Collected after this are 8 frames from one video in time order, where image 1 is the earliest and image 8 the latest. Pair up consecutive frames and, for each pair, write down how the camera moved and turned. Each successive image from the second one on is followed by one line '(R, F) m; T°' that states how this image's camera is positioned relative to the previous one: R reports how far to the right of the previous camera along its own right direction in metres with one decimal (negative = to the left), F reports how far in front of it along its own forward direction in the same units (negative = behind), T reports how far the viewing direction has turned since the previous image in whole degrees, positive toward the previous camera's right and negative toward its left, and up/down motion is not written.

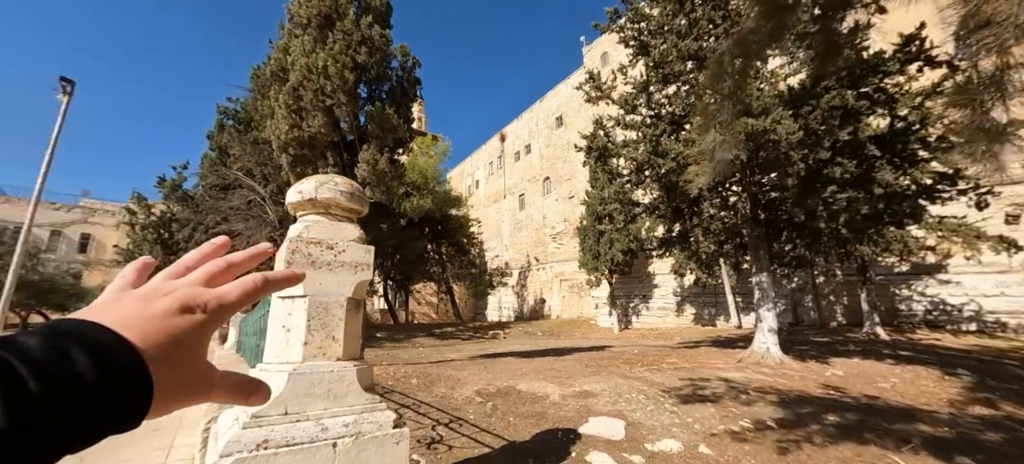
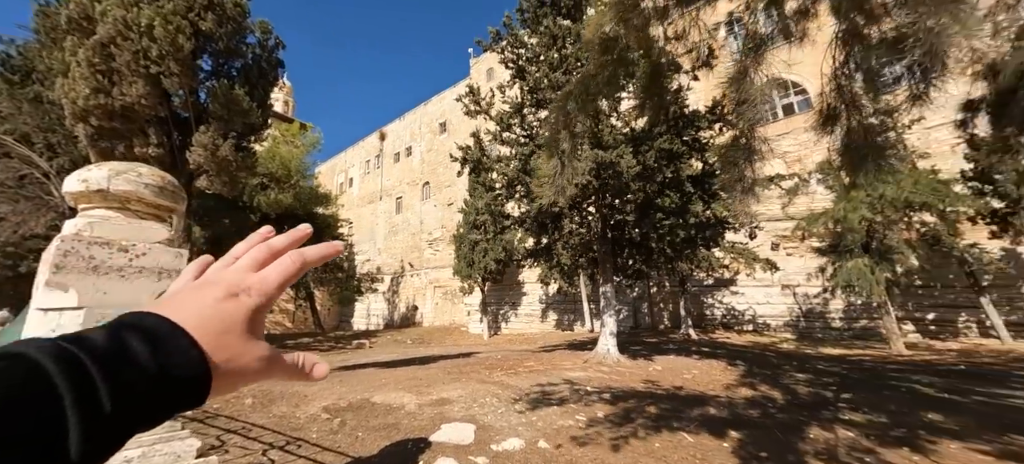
(+0.1, -0.1) m; +18°
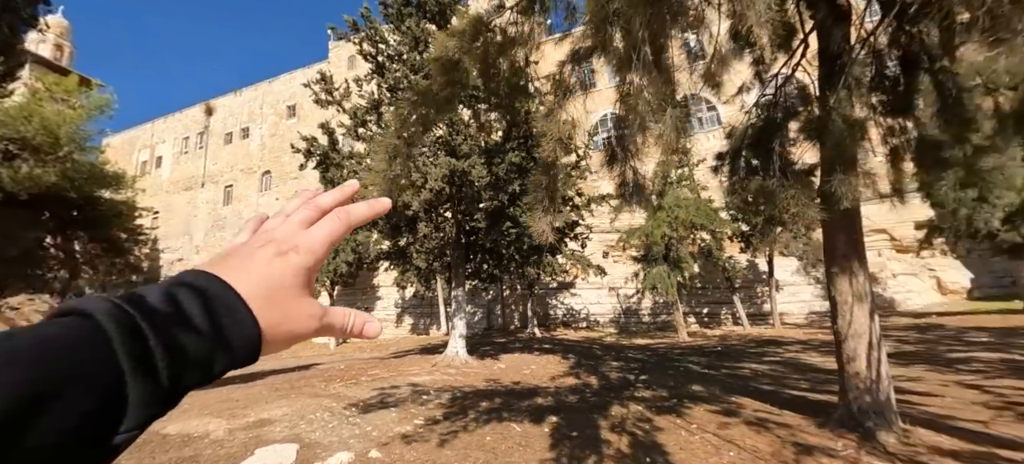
(+0.1, -0.1) m; +20°
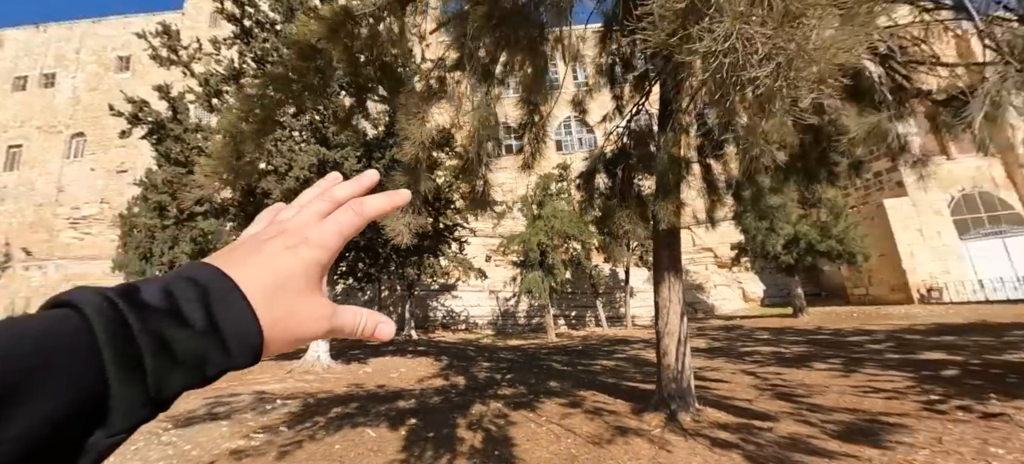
(+0.1, -0.1) m; +16°
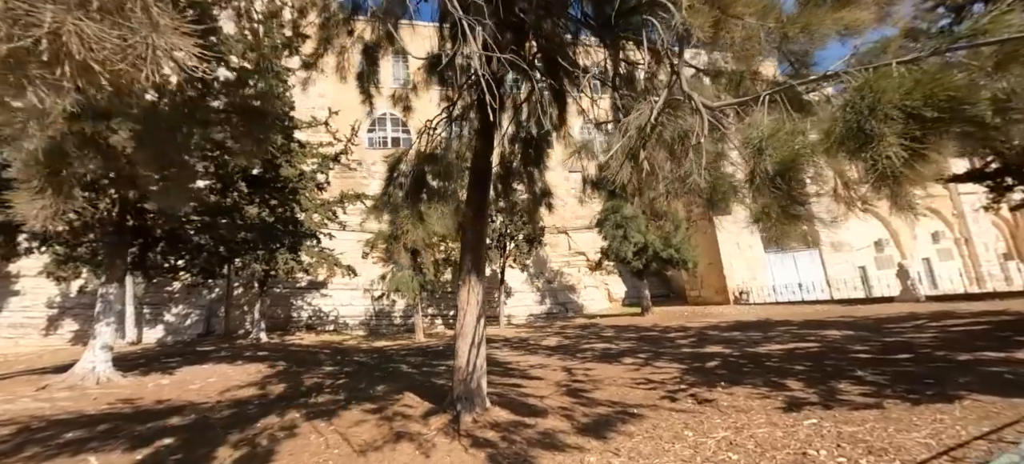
(+1.1, 0.0) m; +14°
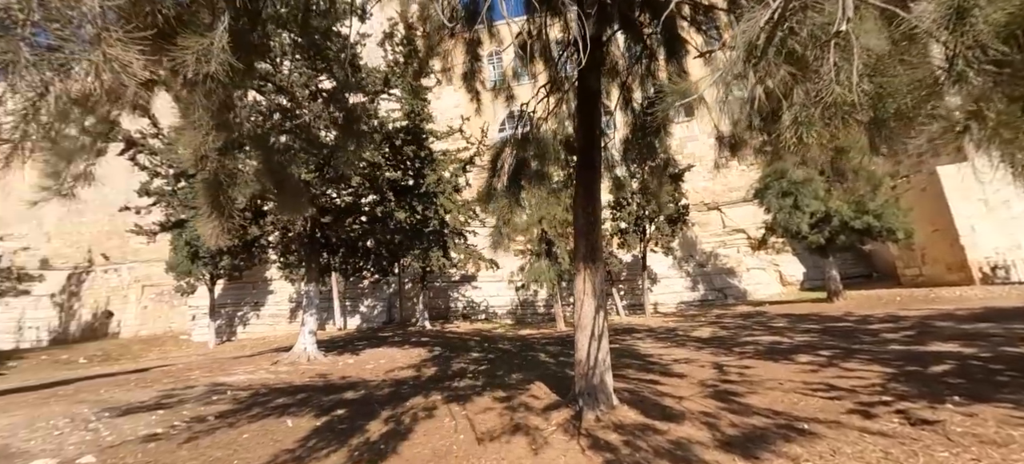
(+0.3, +0.4) m; -20°
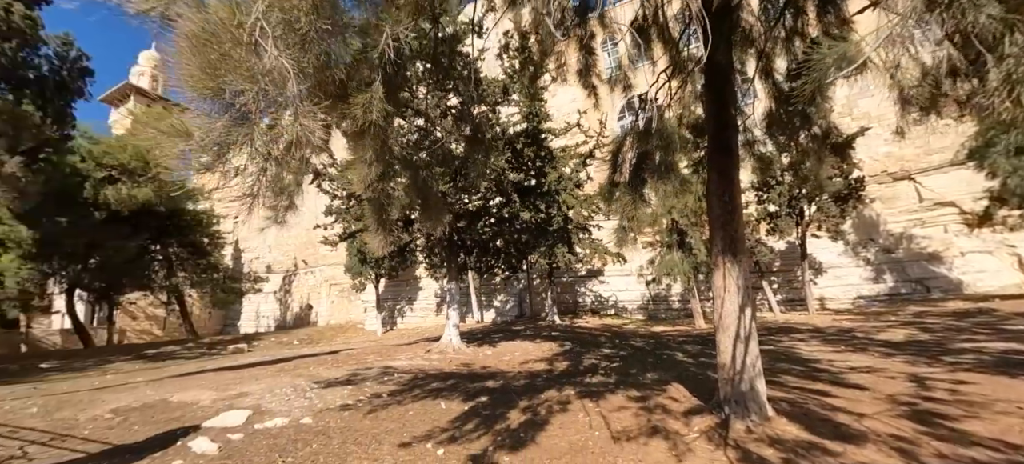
(0.0, 0.0) m; -17°
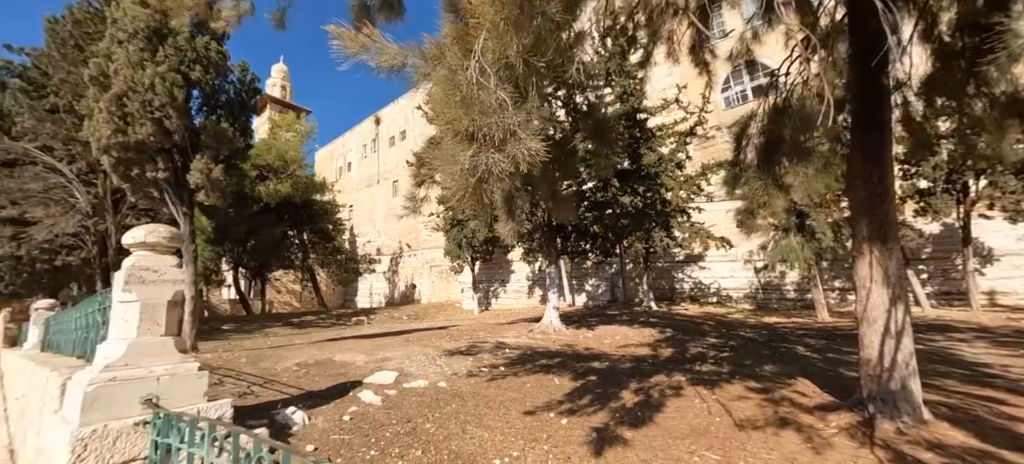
(-0.3, -0.2) m; -12°
